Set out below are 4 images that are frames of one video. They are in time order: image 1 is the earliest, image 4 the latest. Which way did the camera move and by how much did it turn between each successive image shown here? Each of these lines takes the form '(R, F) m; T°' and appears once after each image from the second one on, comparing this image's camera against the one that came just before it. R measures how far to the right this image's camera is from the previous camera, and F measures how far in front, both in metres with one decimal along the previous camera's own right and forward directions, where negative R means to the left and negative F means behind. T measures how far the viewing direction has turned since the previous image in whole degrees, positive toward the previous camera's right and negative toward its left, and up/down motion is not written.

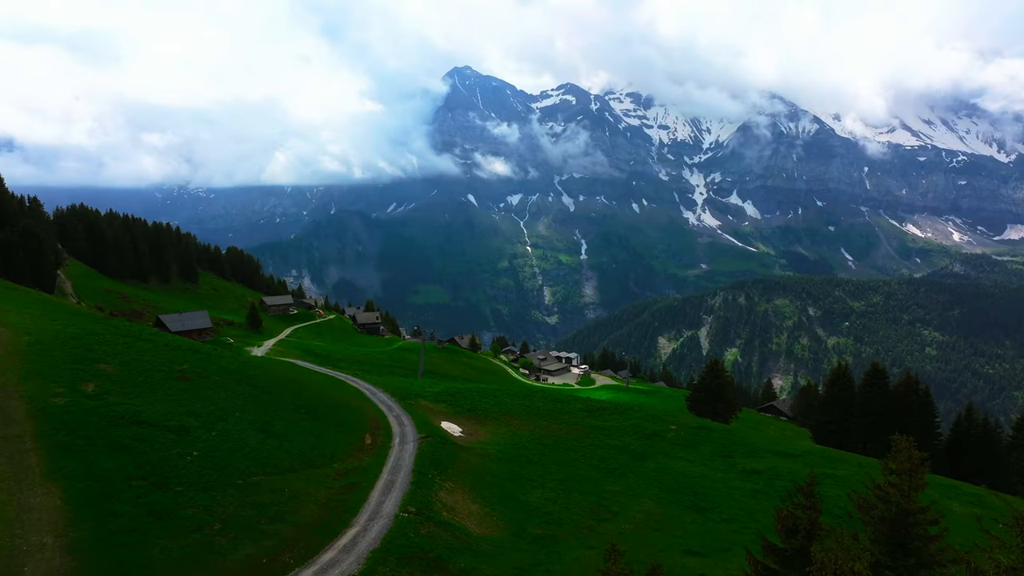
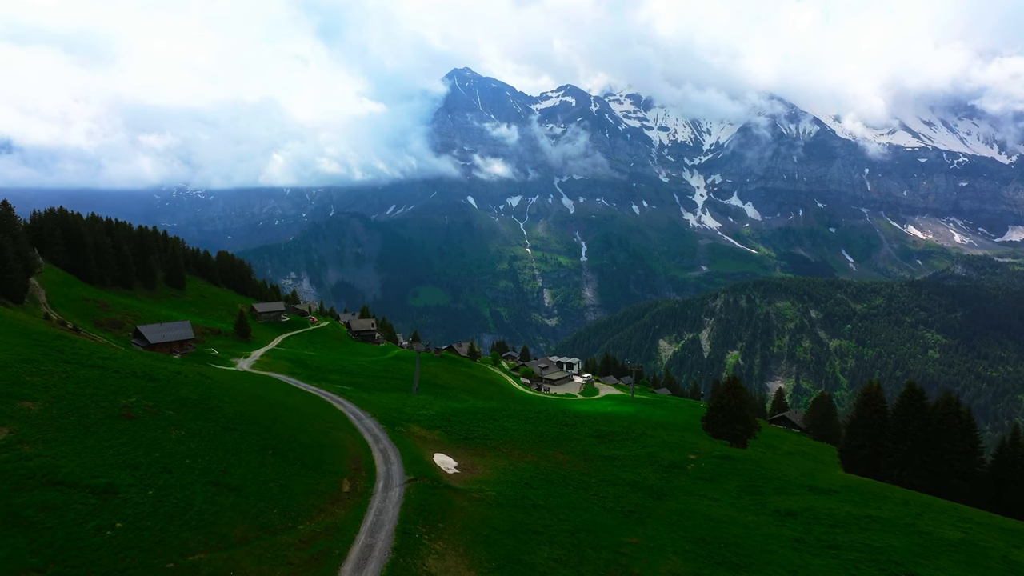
(-0.1, +3.3) m; 0°
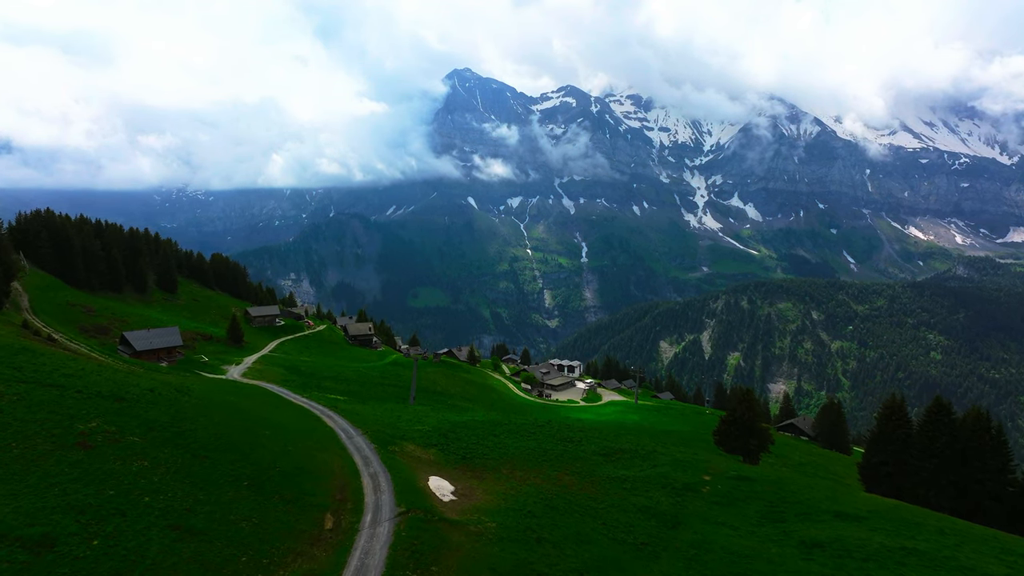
(-0.1, +2.1) m; 0°
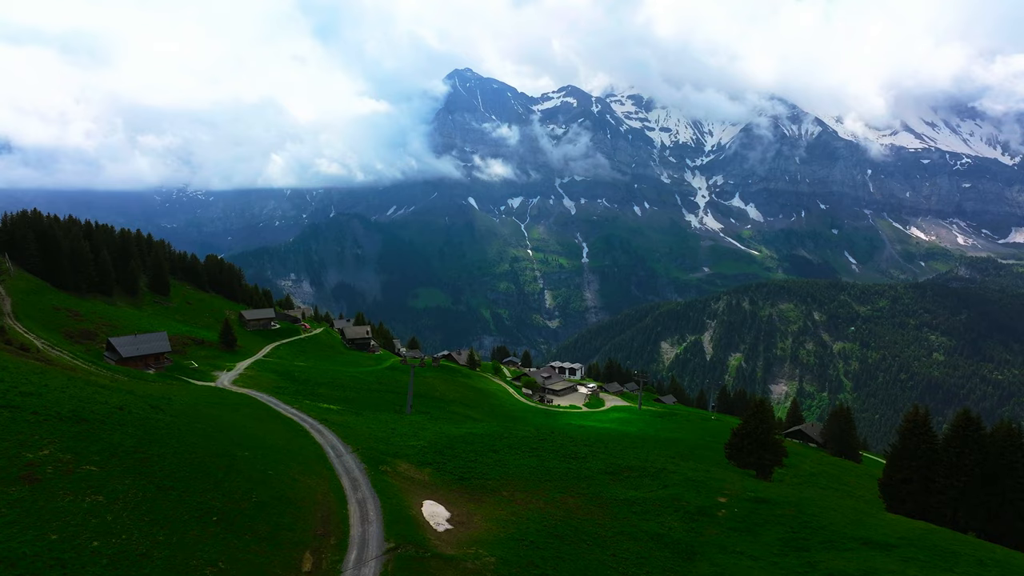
(0.0, +1.9) m; 0°
